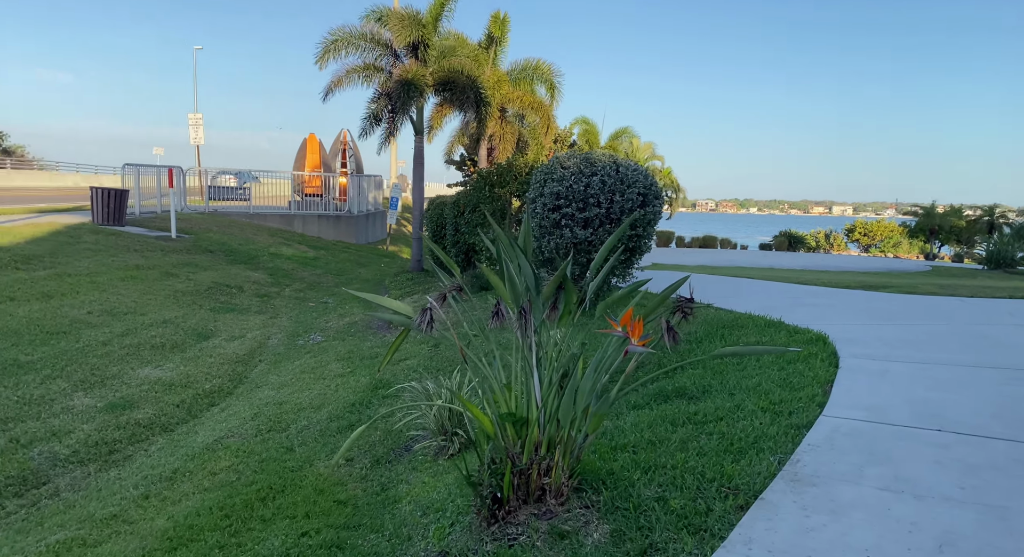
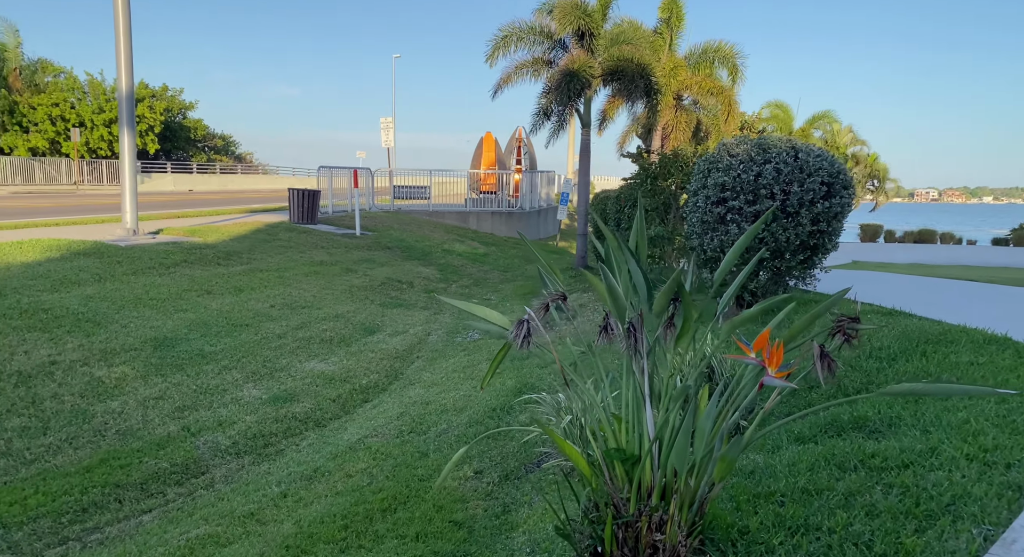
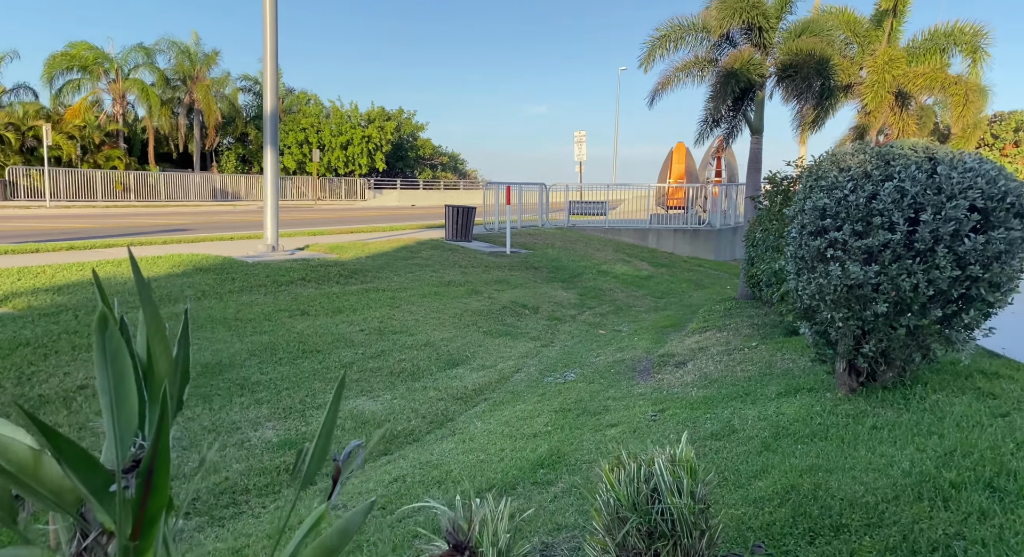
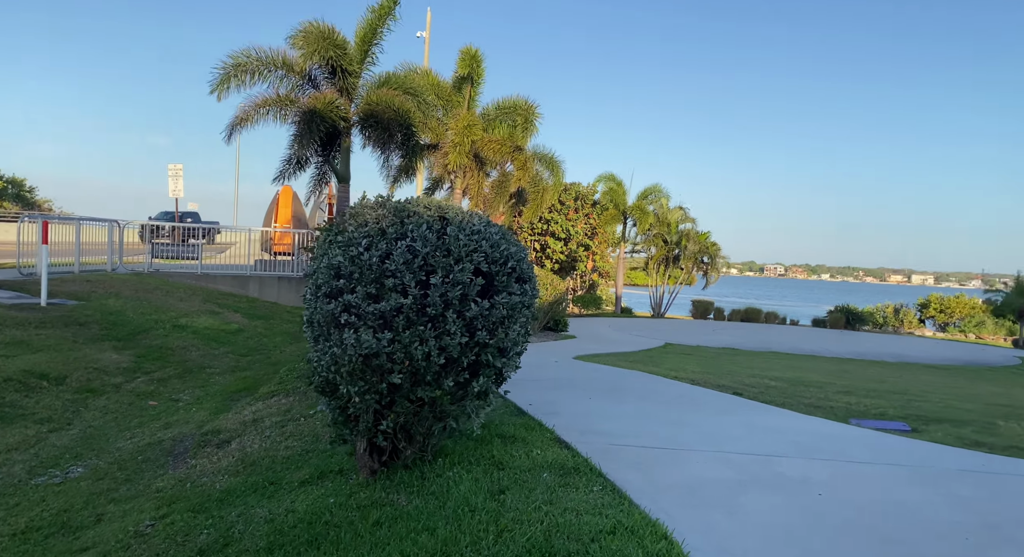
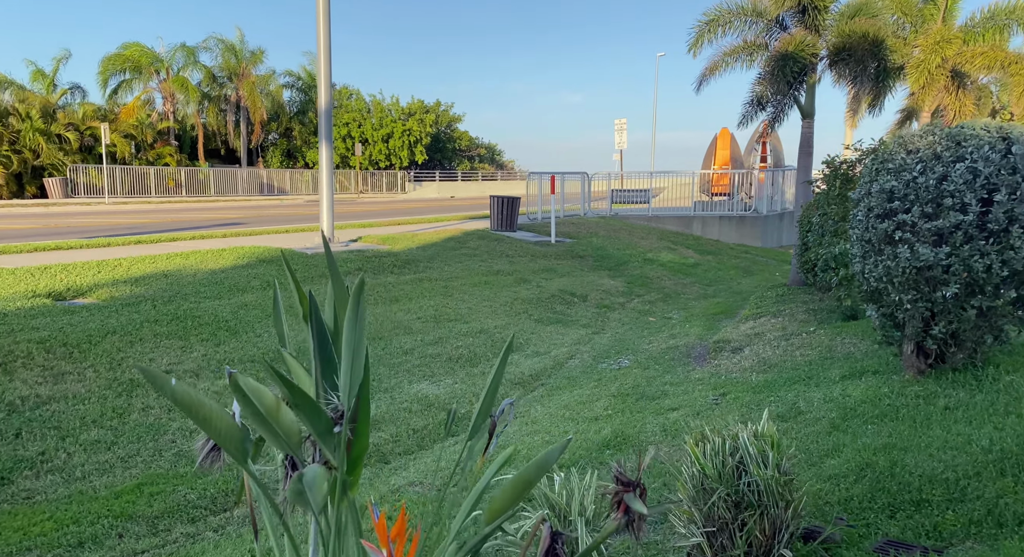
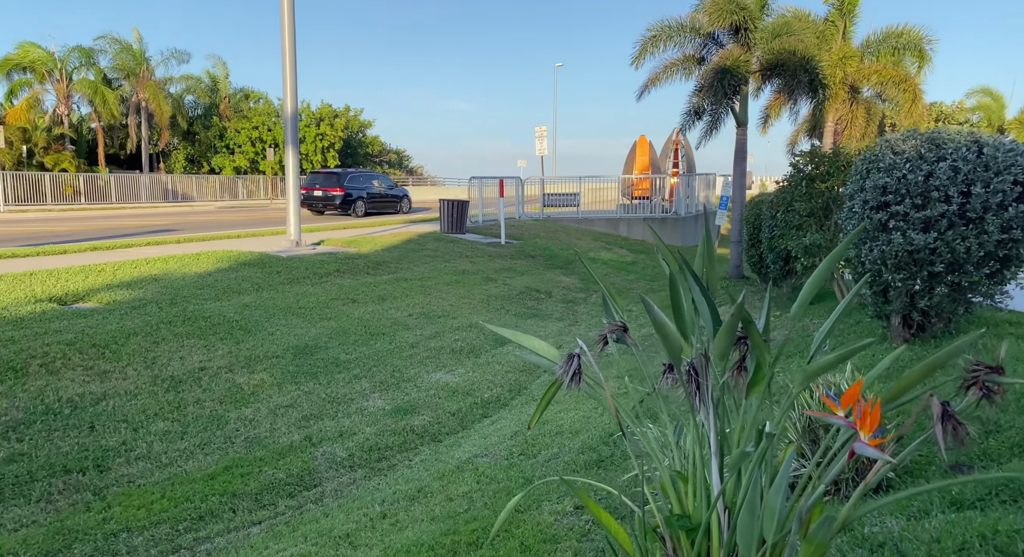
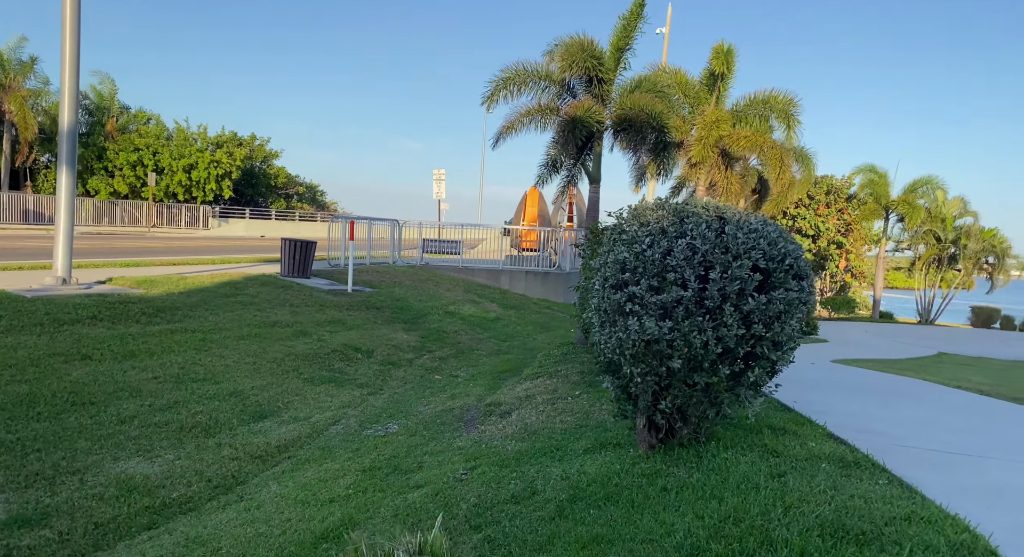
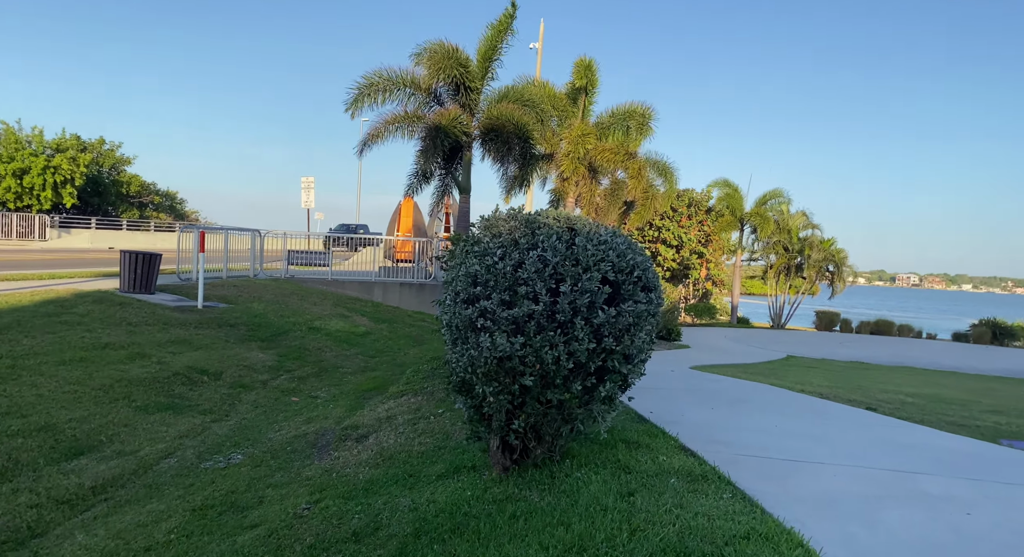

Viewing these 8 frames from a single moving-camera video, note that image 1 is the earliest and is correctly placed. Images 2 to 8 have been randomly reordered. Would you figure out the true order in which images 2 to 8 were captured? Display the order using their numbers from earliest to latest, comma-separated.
2, 6, 5, 3, 7, 8, 4
